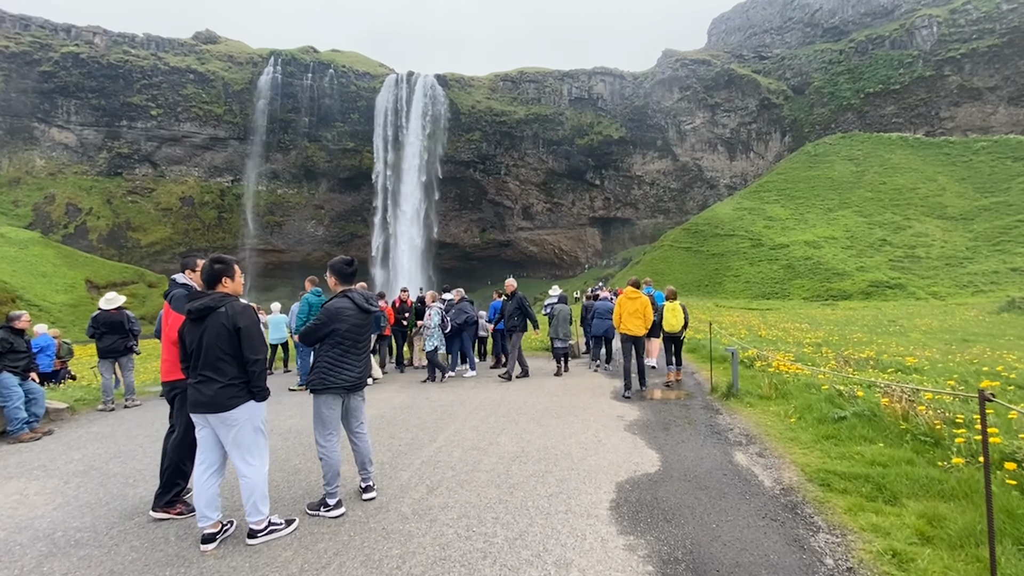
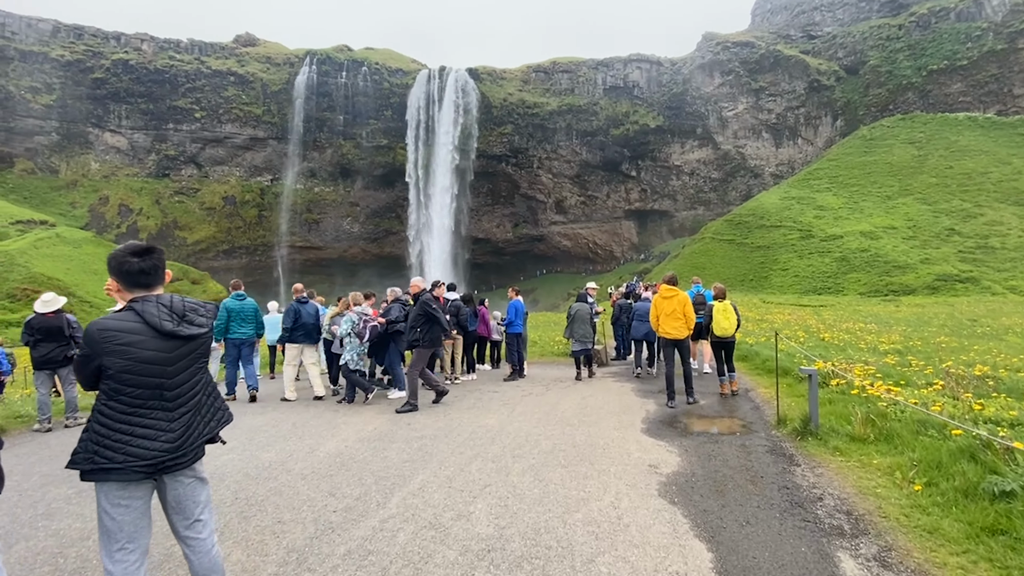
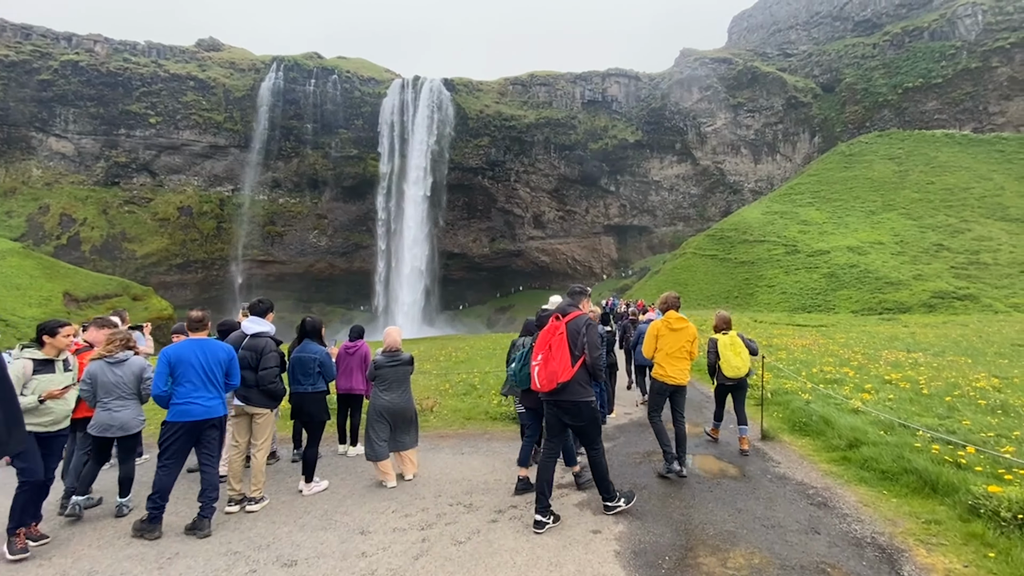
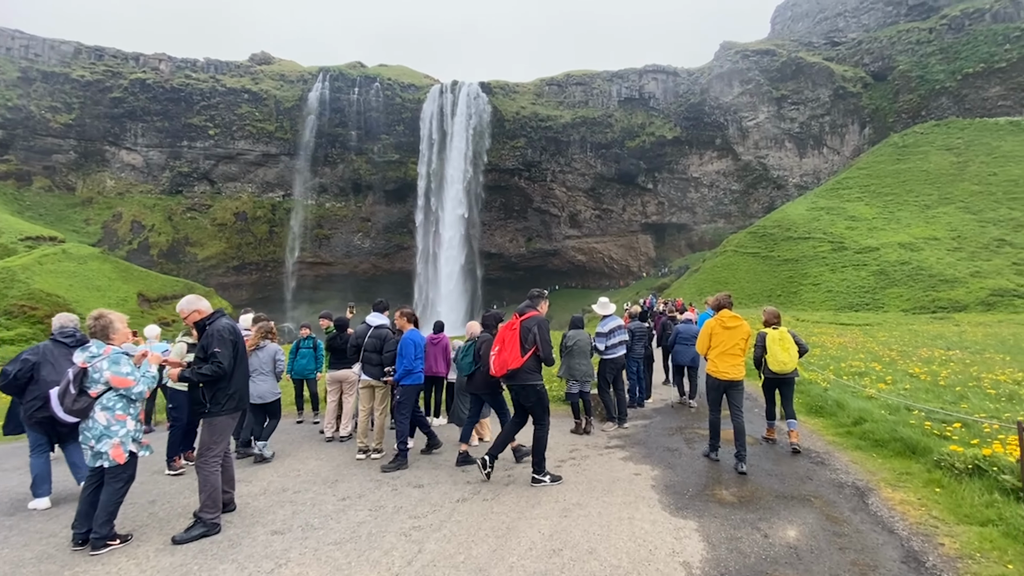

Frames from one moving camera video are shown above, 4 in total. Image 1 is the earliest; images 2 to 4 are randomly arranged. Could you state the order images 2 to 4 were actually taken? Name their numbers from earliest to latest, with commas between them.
2, 4, 3
